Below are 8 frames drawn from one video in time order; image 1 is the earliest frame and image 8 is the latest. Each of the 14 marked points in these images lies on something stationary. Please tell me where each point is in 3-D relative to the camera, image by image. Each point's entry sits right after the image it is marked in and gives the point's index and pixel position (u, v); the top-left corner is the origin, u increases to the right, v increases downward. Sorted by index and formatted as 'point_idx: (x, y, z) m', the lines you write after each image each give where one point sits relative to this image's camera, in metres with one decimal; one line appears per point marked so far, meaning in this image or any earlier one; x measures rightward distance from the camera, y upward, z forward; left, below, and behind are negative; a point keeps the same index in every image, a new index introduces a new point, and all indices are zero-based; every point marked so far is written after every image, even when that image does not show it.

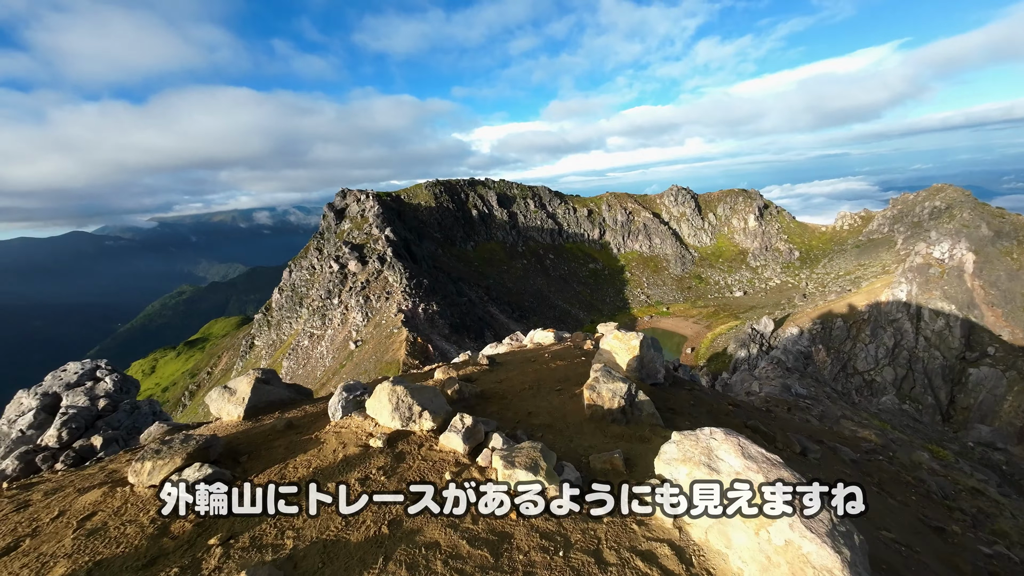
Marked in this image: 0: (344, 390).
0: (-4.6, -2.8, +10.8) m
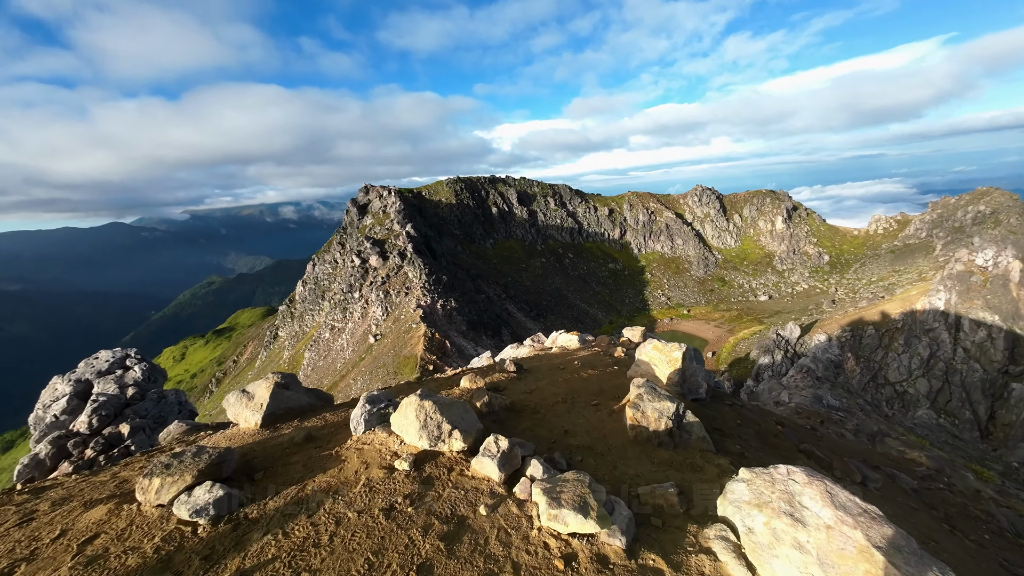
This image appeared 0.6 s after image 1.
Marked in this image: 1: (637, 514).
0: (-3.7, -2.9, +9.9) m
1: (+2.6, -4.7, +8.1) m
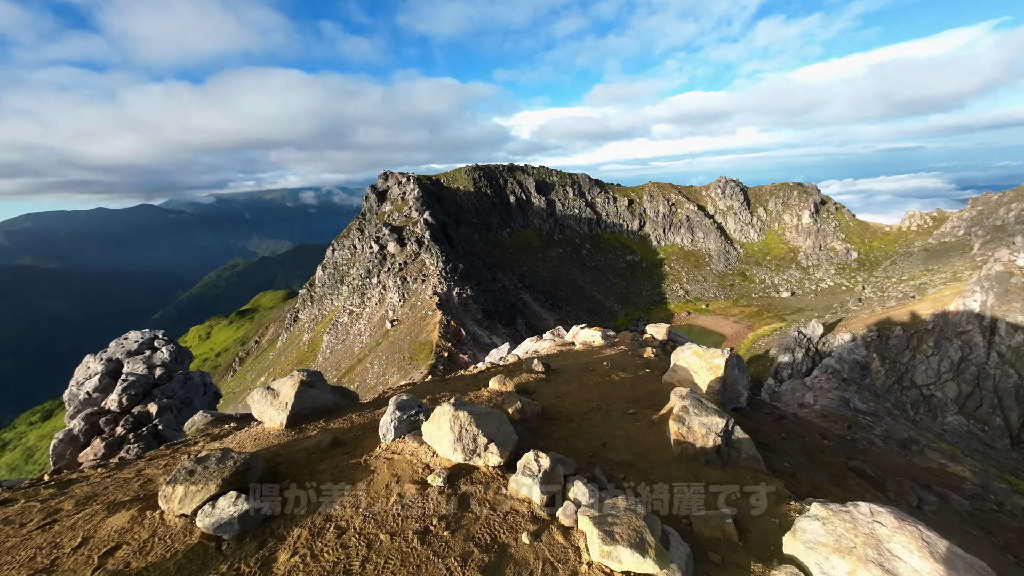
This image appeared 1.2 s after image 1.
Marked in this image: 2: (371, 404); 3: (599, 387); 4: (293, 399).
0: (-2.7, -2.8, +9.4) m
1: (+3.4, -4.8, +7.3) m
2: (-4.4, -3.7, +12.4) m
3: (+3.4, -3.8, +15.2) m
4: (-6.1, -3.1, +10.9) m
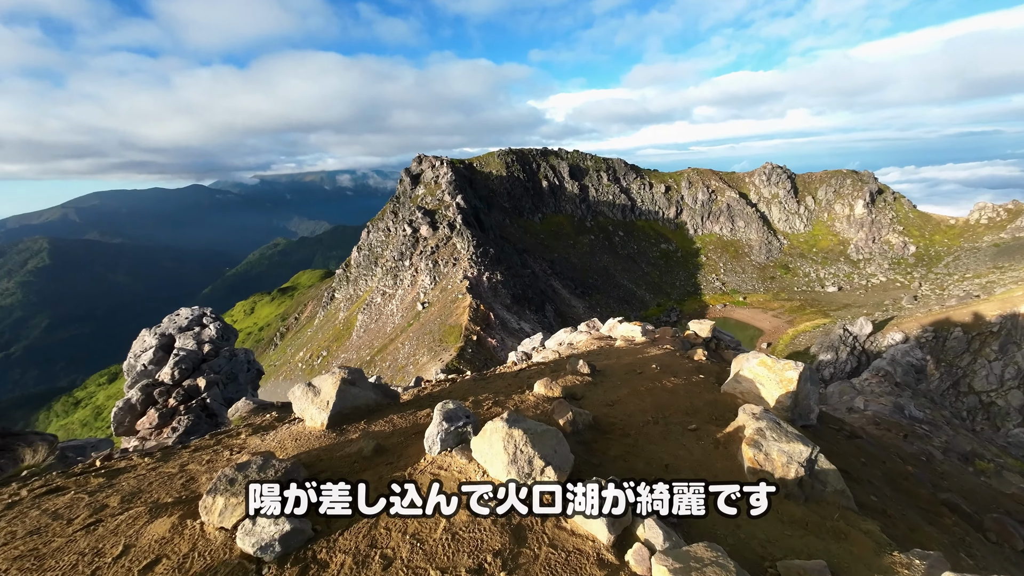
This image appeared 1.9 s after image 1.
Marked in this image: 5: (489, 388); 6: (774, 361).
0: (-1.5, -2.8, +8.6) m
1: (+4.4, -5.1, +6.3) m
2: (-3.0, -3.5, +11.8) m
3: (+5.0, -3.8, +14.0) m
4: (-4.7, -2.9, +10.4) m
5: (-0.8, -3.5, +13.7) m
6: (+8.9, -2.5, +13.4) m
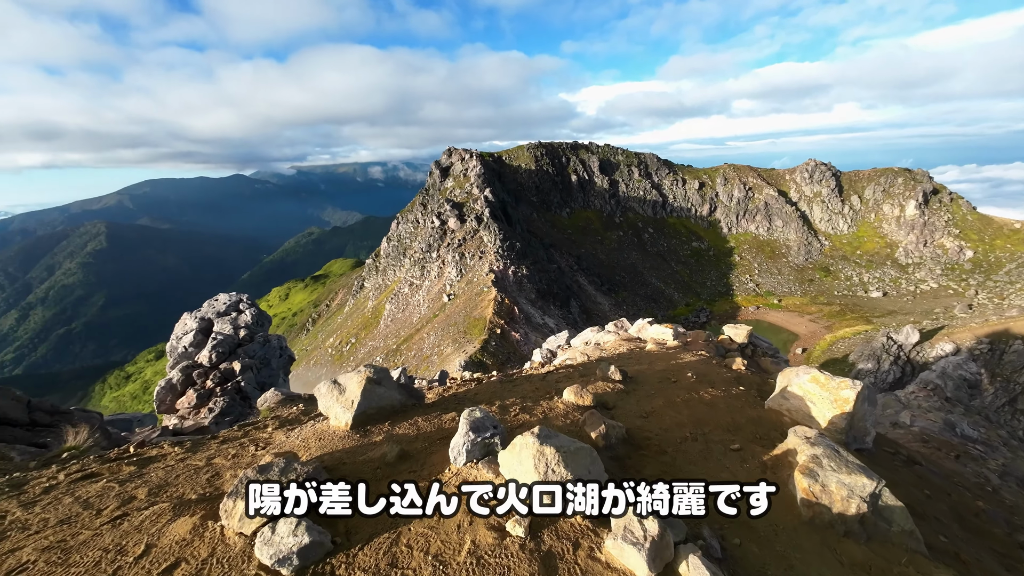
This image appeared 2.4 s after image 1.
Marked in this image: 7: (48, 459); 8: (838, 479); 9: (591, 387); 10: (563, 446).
0: (-0.9, -2.9, +8.2) m
1: (+4.8, -5.4, +5.5) m
2: (-2.2, -3.5, +11.5) m
3: (+6.0, -4.0, +13.2) m
4: (-4.0, -2.9, +10.2) m
5: (+0.1, -3.5, +13.3) m
6: (+9.8, -2.8, +12.2) m
7: (-12.7, -4.7, +10.7) m
8: (+6.9, -4.0, +8.3) m
9: (+2.8, -3.5, +14.0) m
10: (+1.0, -3.0, +7.3) m
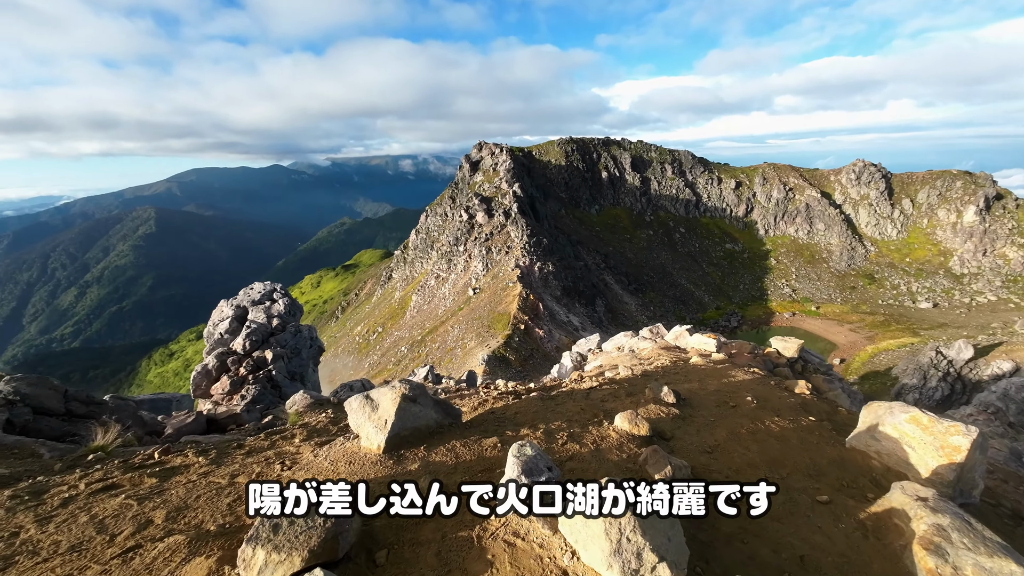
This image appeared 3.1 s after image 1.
0: (+0.2, -3.2, +7.0) m
1: (+5.5, -5.9, +4.0) m
2: (-1.0, -3.7, +10.4) m
3: (+7.3, -4.5, +11.6) m
4: (-2.8, -3.0, +9.2) m
5: (+1.5, -3.8, +12.0) m
6: (+11.1, -3.5, +10.4) m
7: (-11.5, -4.5, +10.3) m
8: (+7.9, -4.6, +6.7) m
9: (+4.2, -3.9, +12.6) m
10: (+2.0, -3.4, +6.1) m
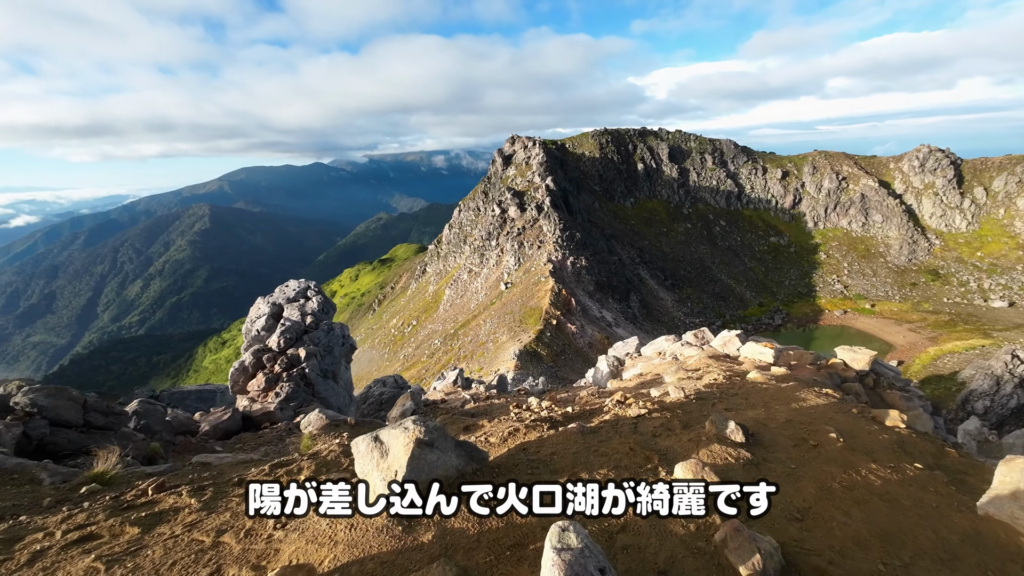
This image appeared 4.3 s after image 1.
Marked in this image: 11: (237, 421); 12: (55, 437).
0: (+0.7, -3.7, +5.2) m
1: (+5.8, -6.5, +1.8) m
2: (-0.2, -4.2, +8.7) m
3: (+8.1, -5.0, +9.2) m
4: (-2.1, -3.5, +7.6) m
5: (+2.4, -4.3, +10.1) m
6: (+11.9, -4.0, +7.7) m
7: (-10.7, -4.9, +9.4) m
8: (+8.3, -5.2, +4.3) m
9: (+5.1, -4.4, +10.4) m
10: (+2.4, -3.9, +4.1) m
11: (-13.1, -6.1, +18.7) m
12: (-15.3, -5.0, +13.2) m
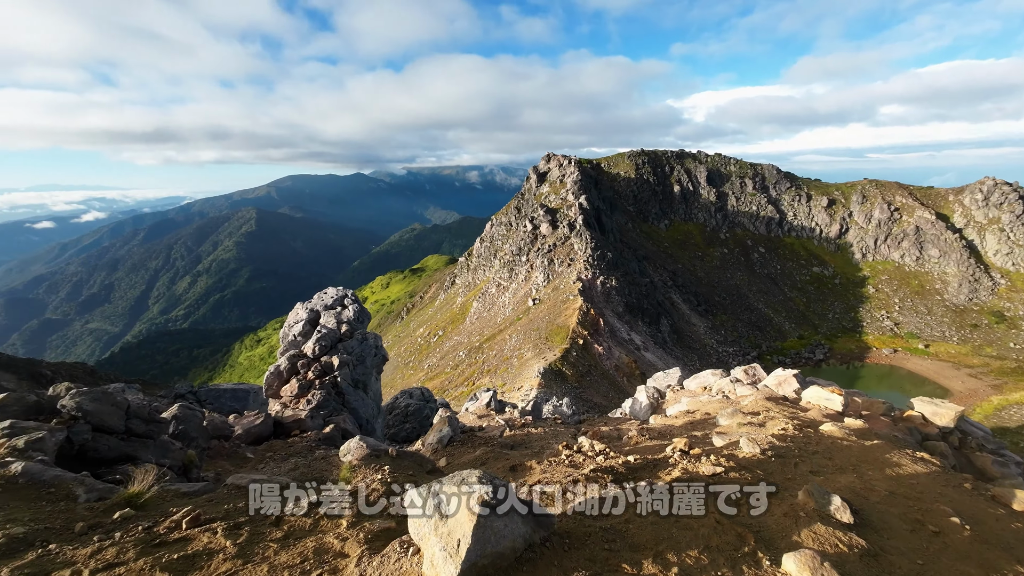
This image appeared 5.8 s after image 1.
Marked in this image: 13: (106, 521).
0: (+1.9, -4.4, +3.9) m
1: (+6.5, -7.3, 0.0) m
2: (+1.2, -4.9, +7.3) m
3: (+9.5, -6.2, +7.2) m
4: (-0.7, -4.1, +6.5) m
5: (+3.9, -5.2, +8.6) m
6: (+13.1, -5.4, +5.5) m
7: (-9.2, -5.1, +8.8) m
8: (+9.3, -6.2, +2.3) m
9: (+6.6, -5.5, +8.7) m
10: (+3.5, -4.6, +2.6) m
11: (-11.1, -6.5, +18.1) m
12: (-13.6, -5.1, +12.9) m
13: (-9.0, -5.1, +8.8) m
